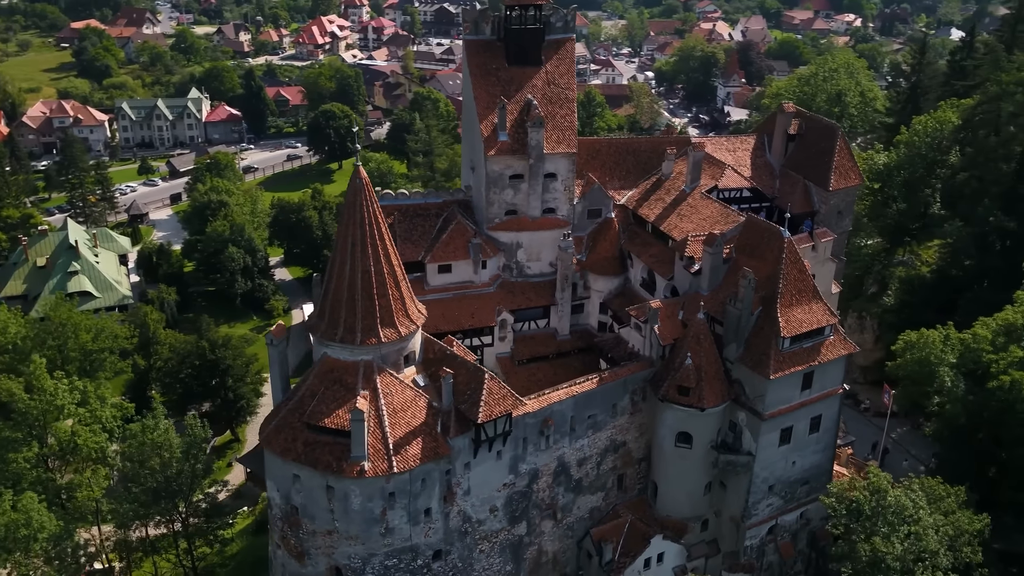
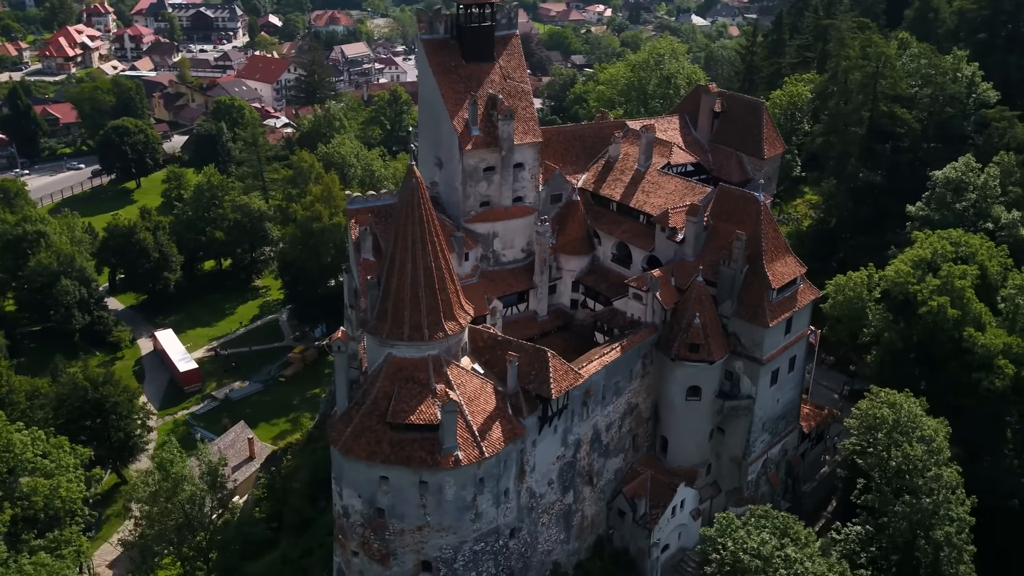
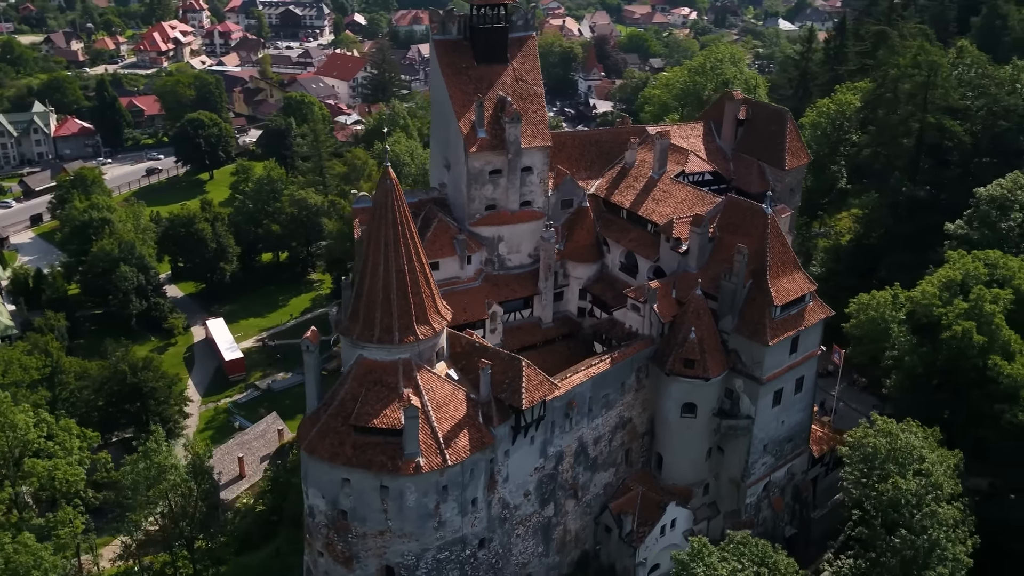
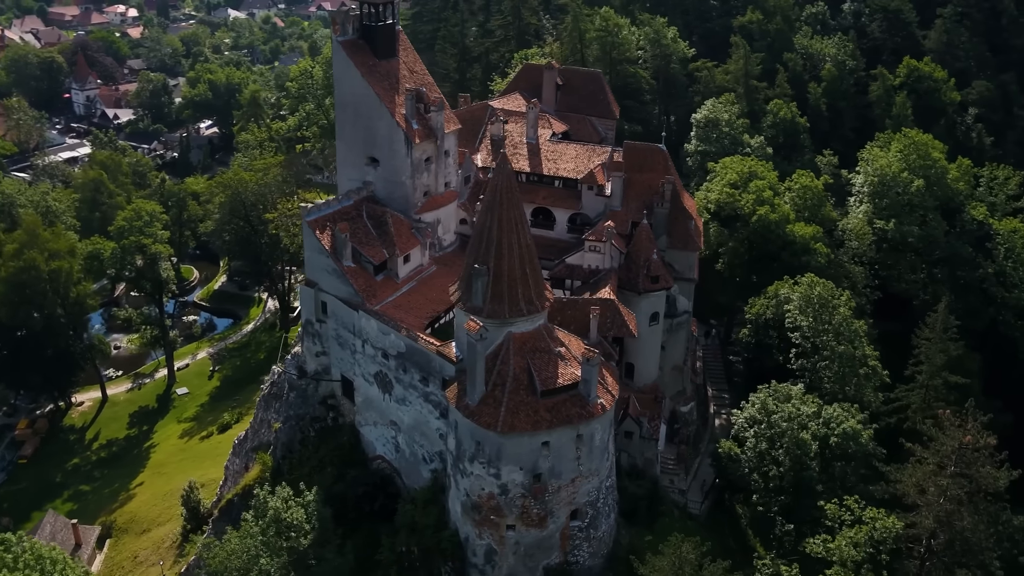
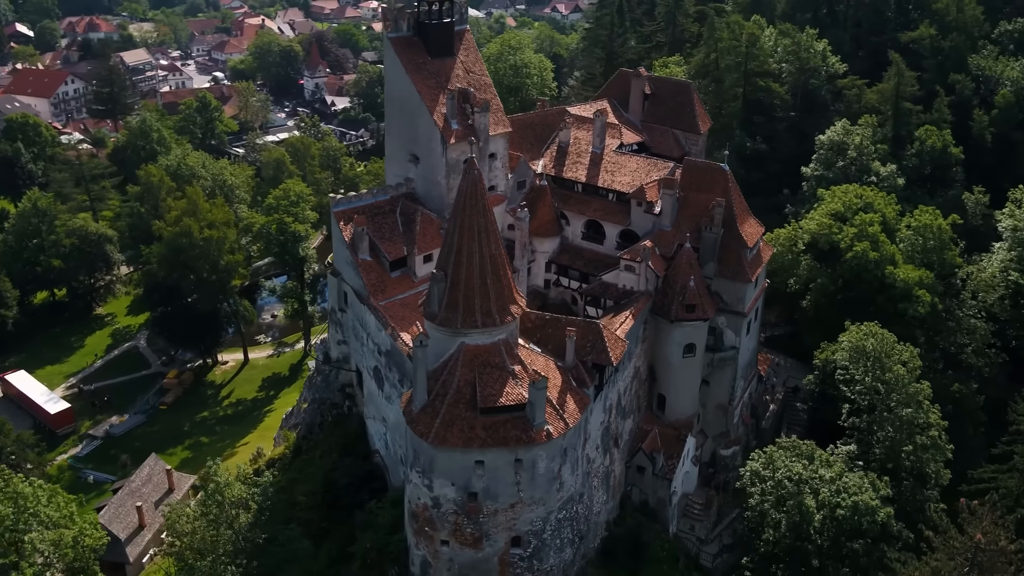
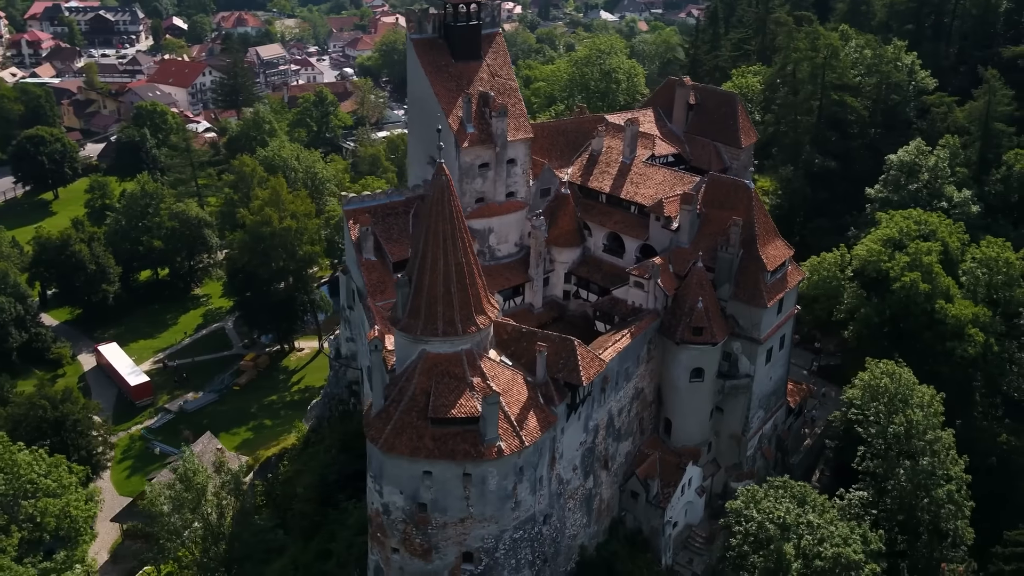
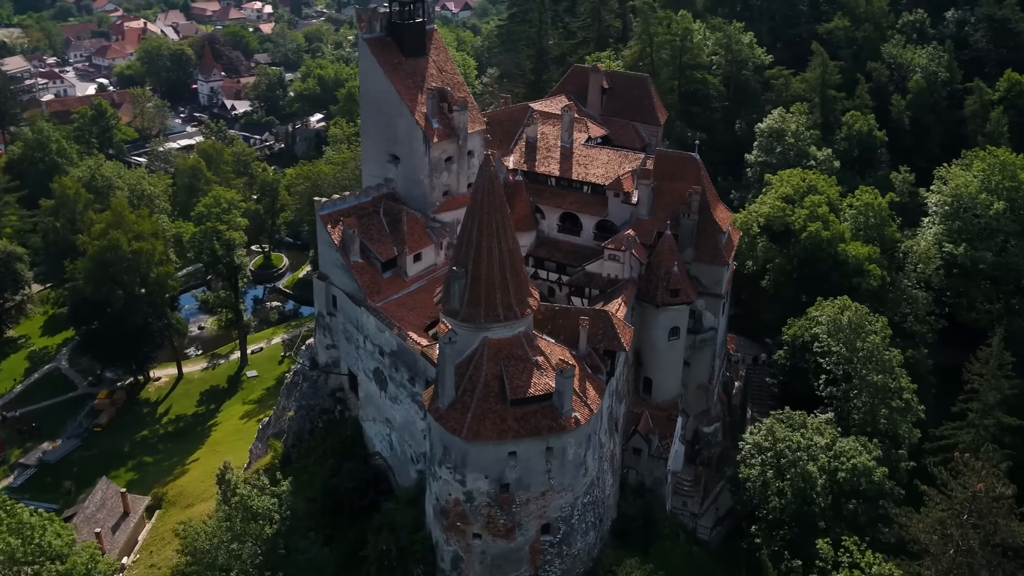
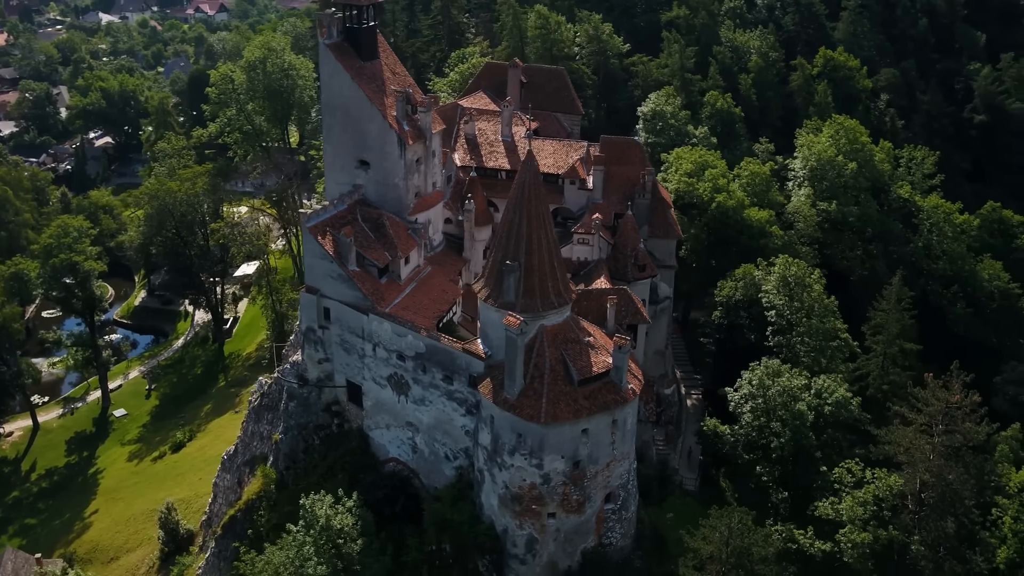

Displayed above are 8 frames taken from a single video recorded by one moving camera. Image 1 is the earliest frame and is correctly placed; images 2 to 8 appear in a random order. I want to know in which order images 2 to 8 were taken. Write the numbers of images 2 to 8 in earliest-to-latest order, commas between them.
3, 2, 6, 5, 7, 4, 8
